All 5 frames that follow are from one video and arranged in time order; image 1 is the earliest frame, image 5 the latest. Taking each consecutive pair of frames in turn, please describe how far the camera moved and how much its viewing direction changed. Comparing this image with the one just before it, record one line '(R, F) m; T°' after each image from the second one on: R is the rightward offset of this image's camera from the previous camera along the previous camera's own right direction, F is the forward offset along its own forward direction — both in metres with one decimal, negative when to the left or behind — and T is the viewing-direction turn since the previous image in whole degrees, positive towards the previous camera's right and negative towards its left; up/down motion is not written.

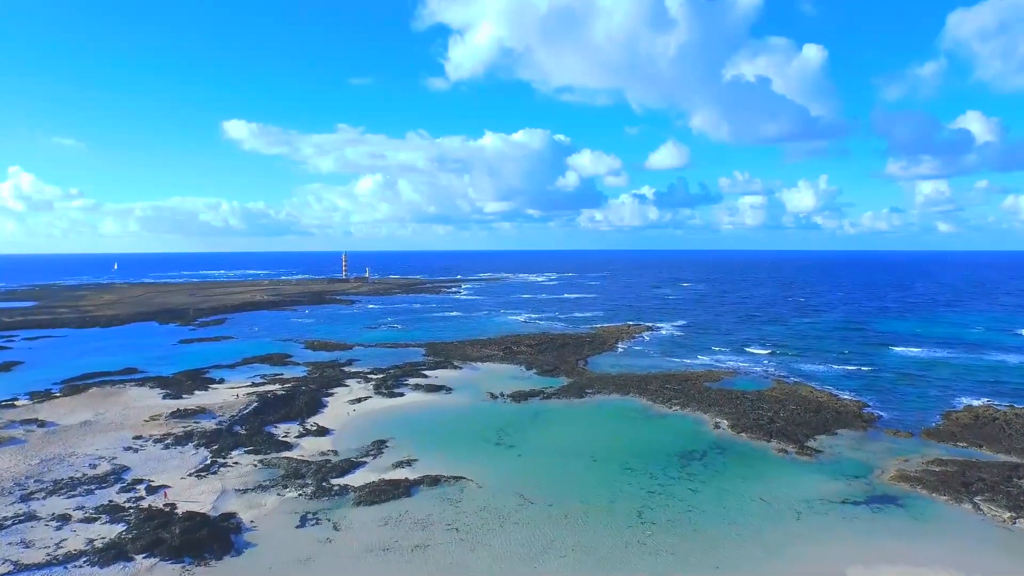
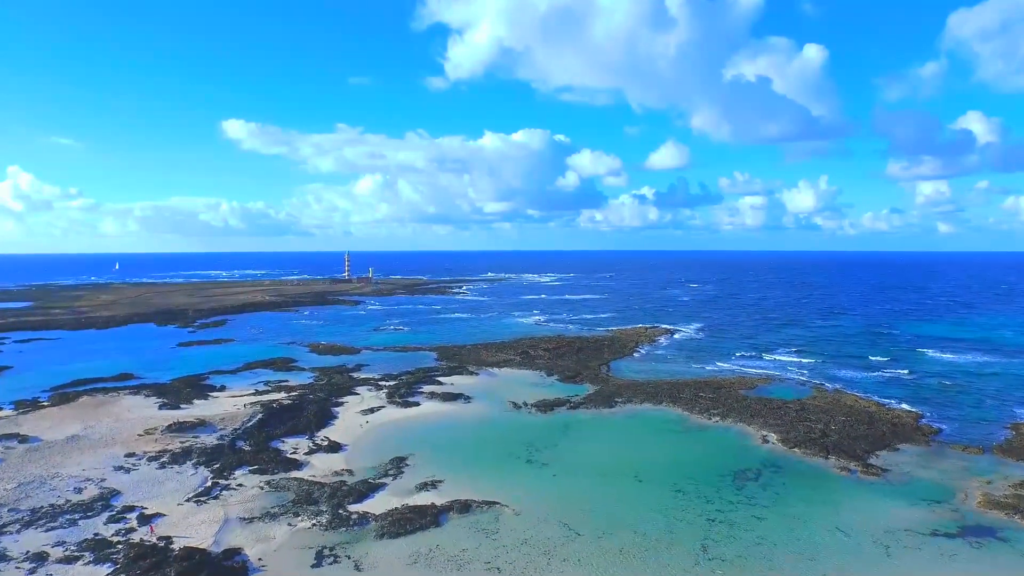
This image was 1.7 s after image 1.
(-1.4, +2.3) m; 0°
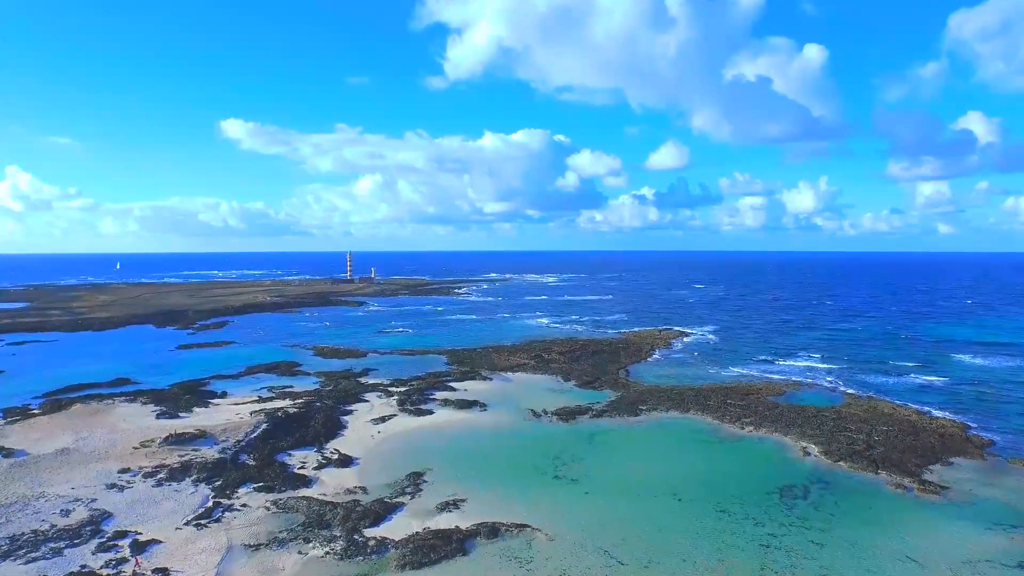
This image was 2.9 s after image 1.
(-1.0, +1.7) m; 0°
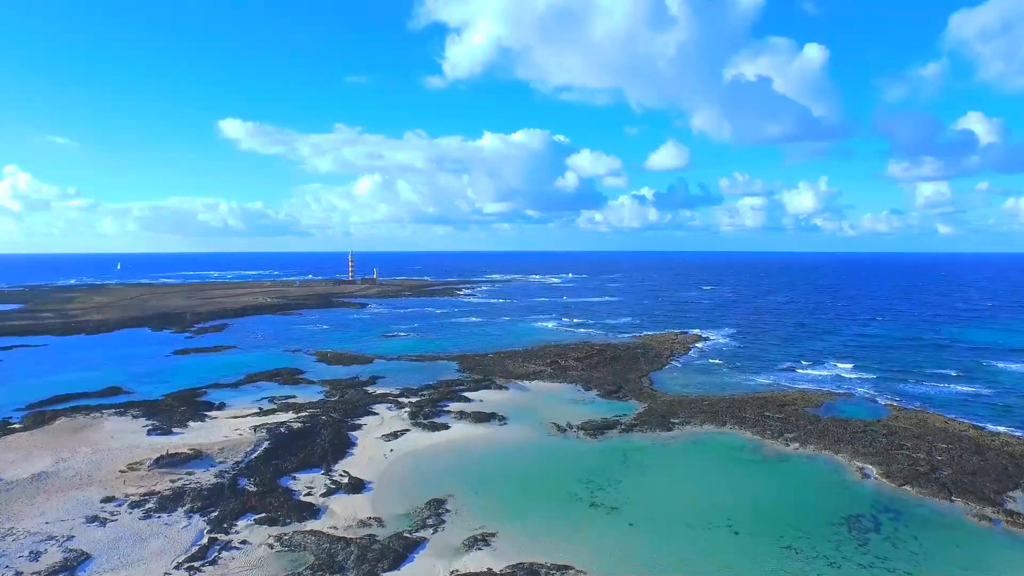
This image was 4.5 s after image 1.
(-1.1, +2.2) m; 0°
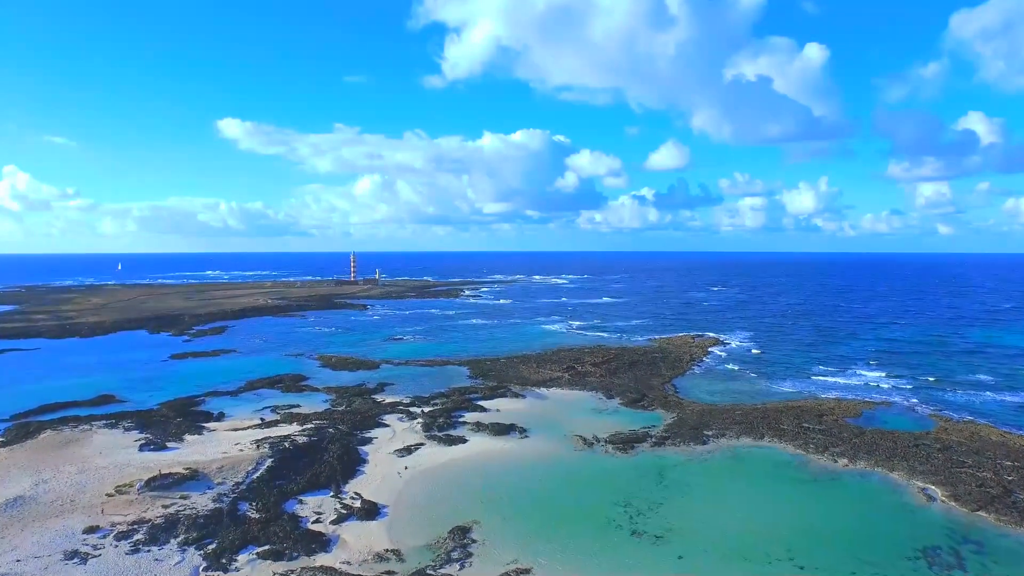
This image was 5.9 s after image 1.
(-1.0, +1.9) m; 0°
